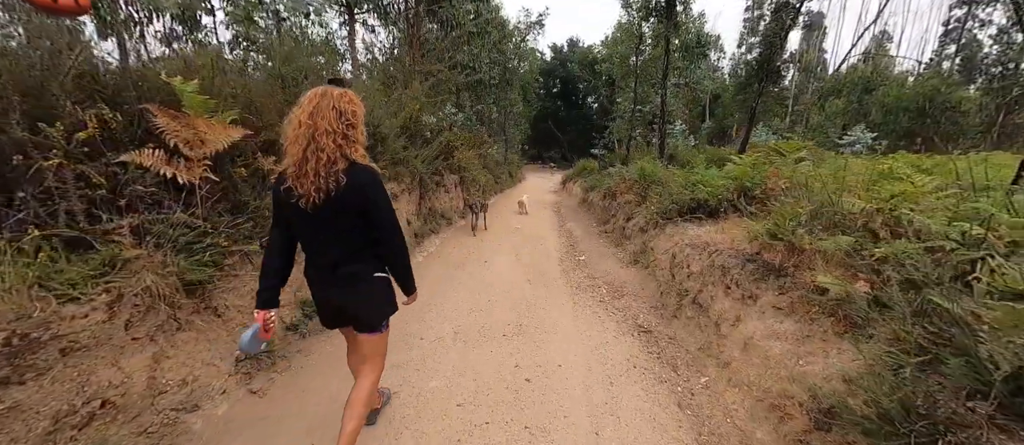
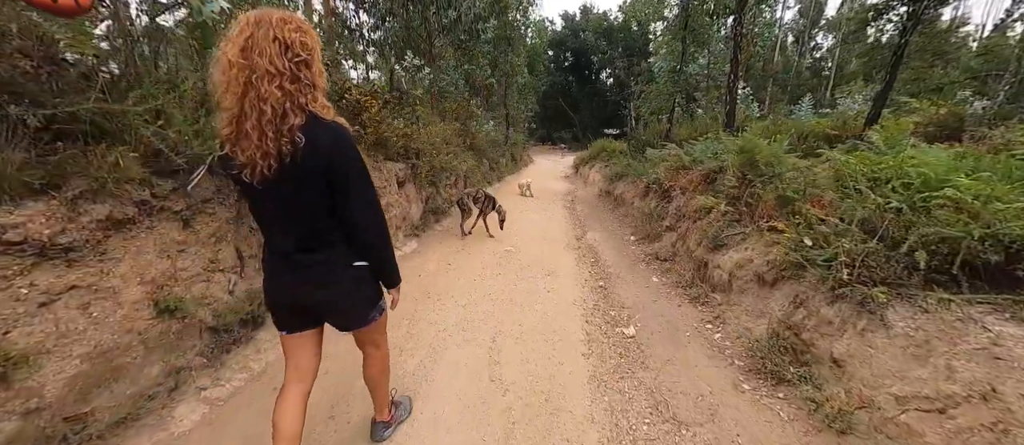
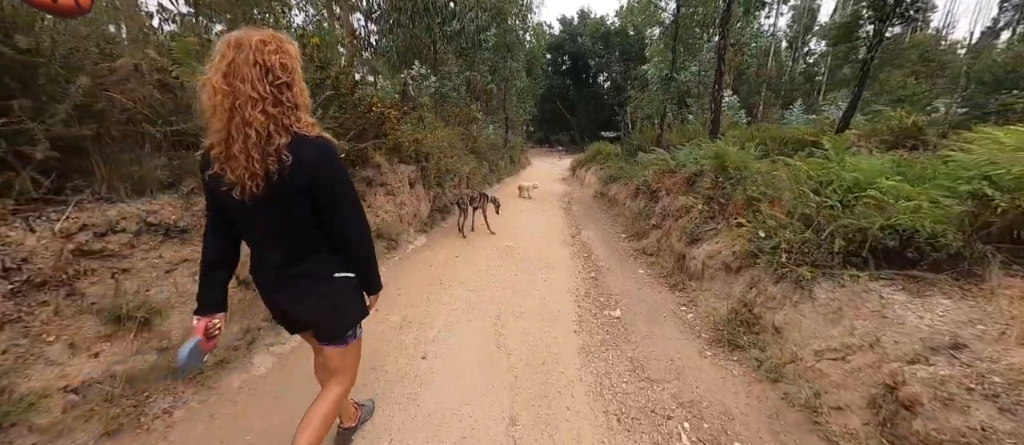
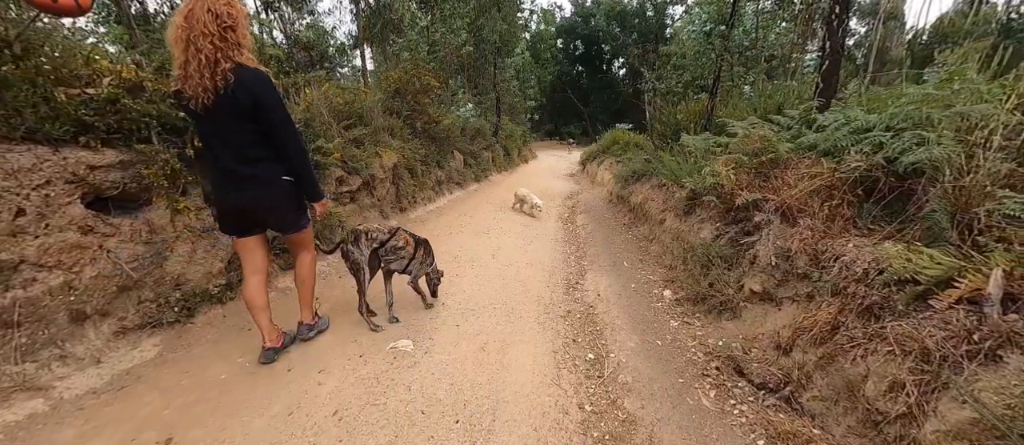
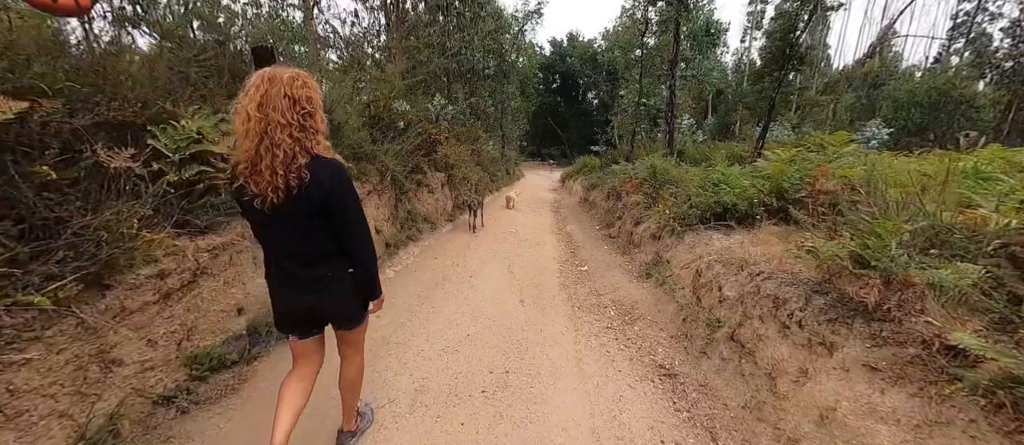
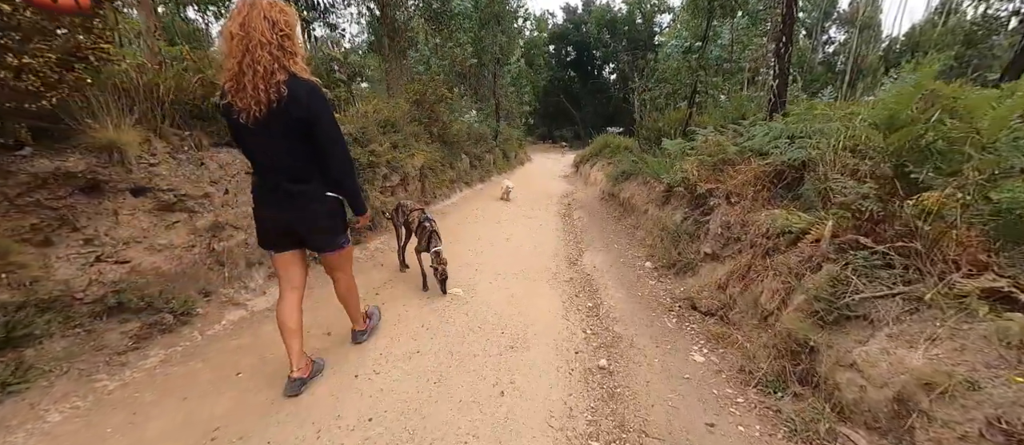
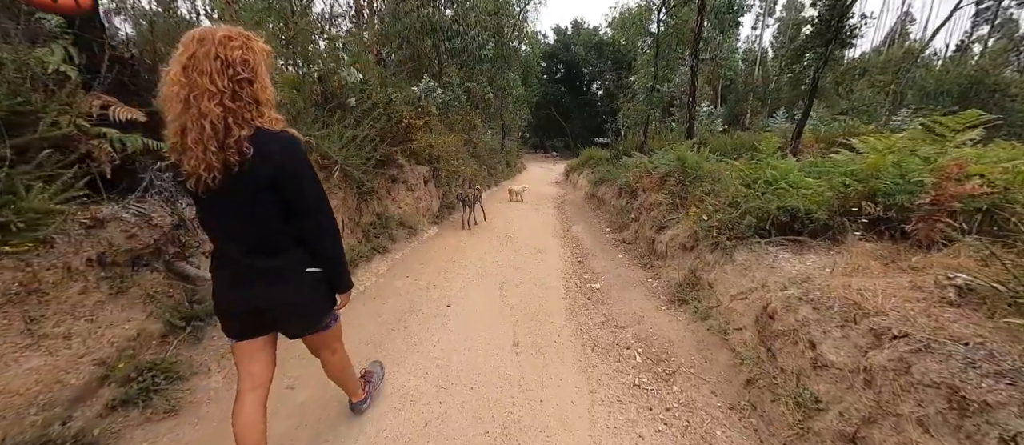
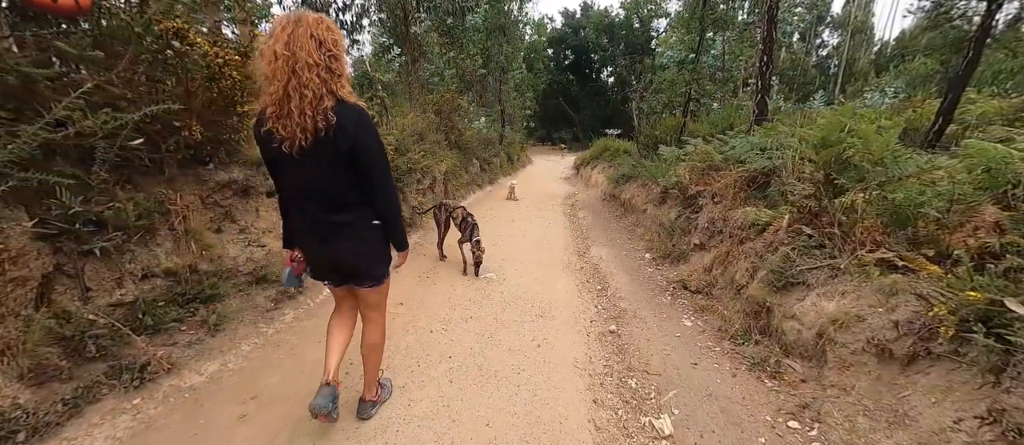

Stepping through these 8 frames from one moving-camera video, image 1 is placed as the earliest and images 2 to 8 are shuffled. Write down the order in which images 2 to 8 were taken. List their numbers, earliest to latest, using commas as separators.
5, 7, 3, 2, 8, 6, 4
